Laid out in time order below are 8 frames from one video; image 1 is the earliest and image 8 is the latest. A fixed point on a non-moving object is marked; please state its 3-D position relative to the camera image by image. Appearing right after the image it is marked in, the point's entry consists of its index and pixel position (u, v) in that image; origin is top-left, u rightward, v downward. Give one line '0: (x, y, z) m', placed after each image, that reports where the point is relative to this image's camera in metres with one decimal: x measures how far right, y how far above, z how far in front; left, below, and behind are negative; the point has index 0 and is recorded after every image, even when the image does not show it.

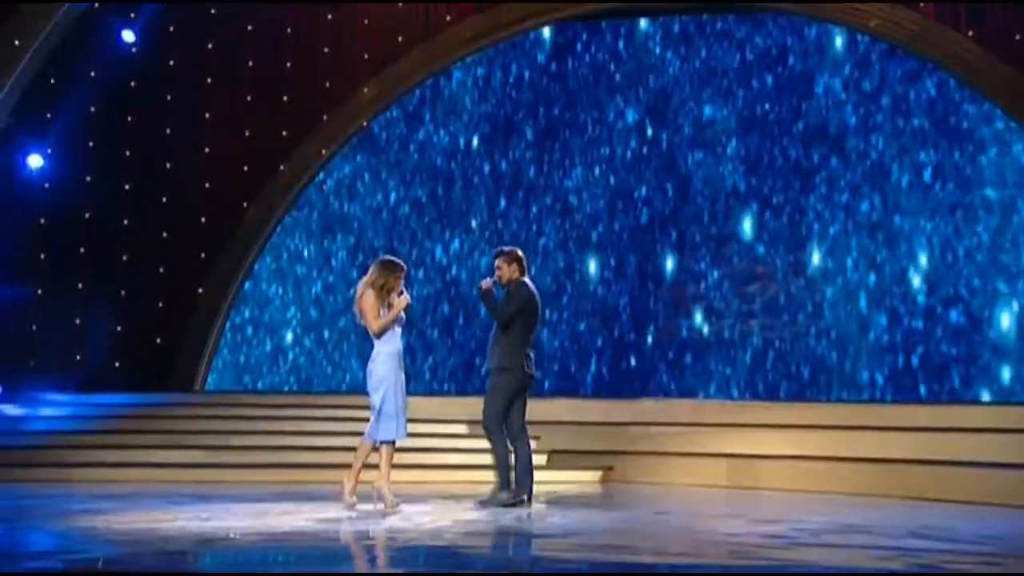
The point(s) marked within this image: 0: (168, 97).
0: (-3.1, +1.7, +12.7) m
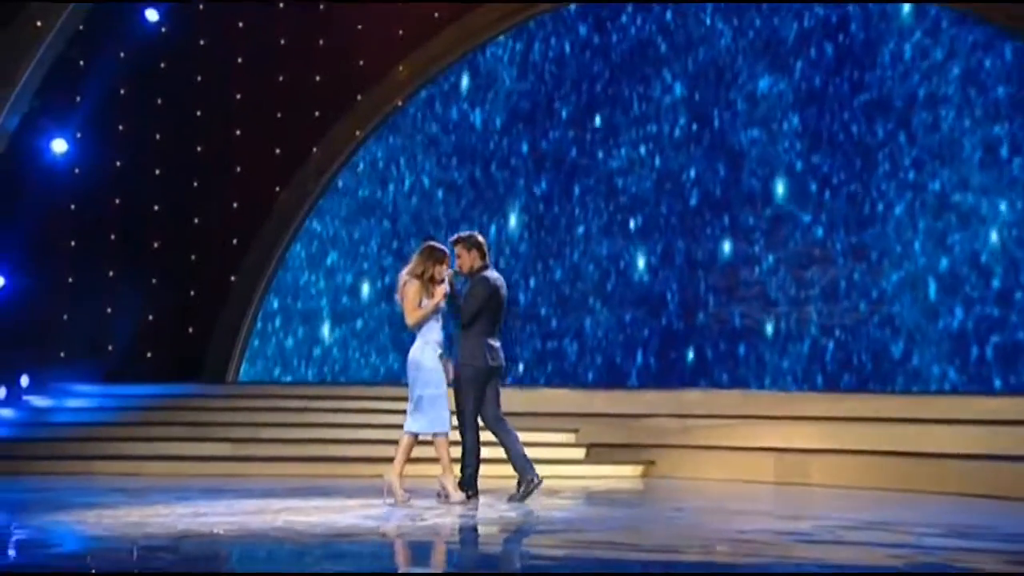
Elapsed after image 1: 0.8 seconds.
0: (-2.7, +1.8, +12.3) m
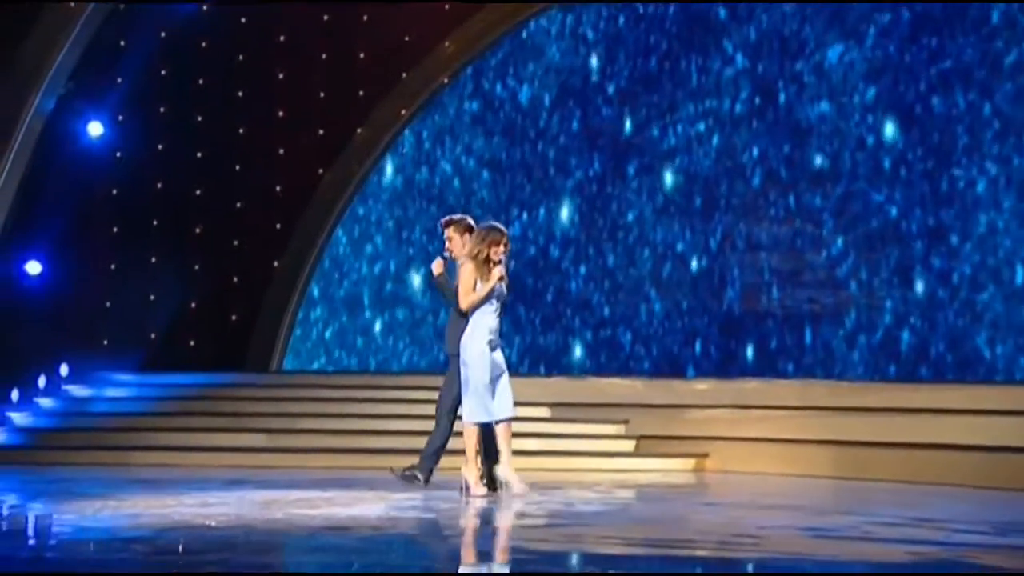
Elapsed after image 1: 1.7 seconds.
0: (-2.3, +2.0, +12.0) m
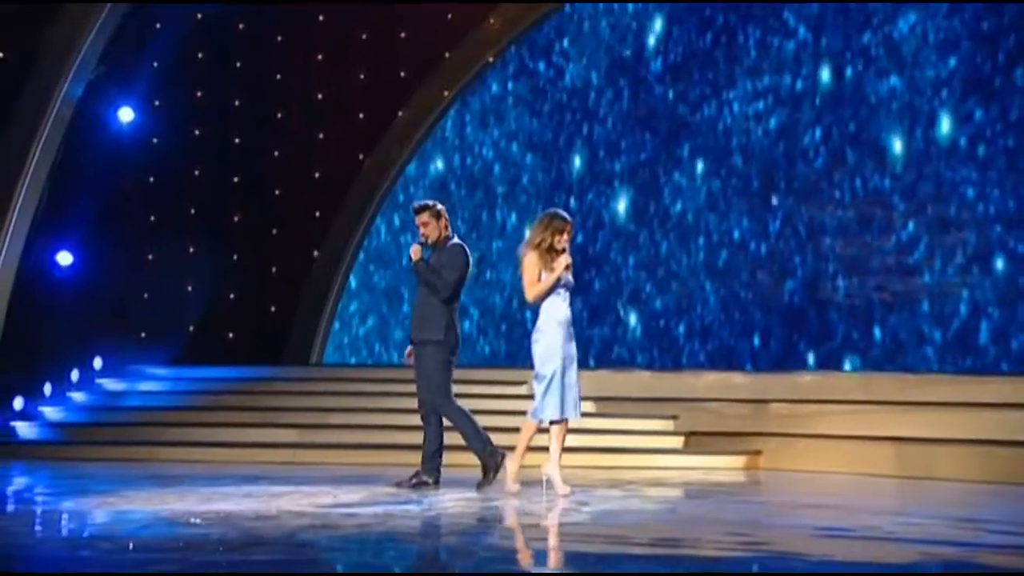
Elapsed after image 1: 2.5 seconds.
0: (-1.9, +2.0, +11.6) m
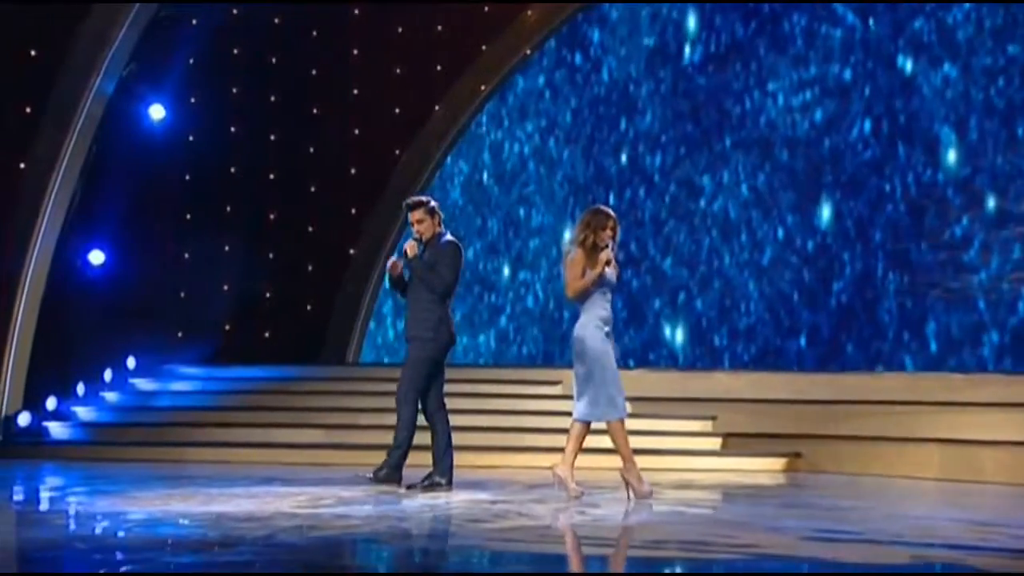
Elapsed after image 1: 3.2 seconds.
0: (-1.6, +2.0, +11.5) m
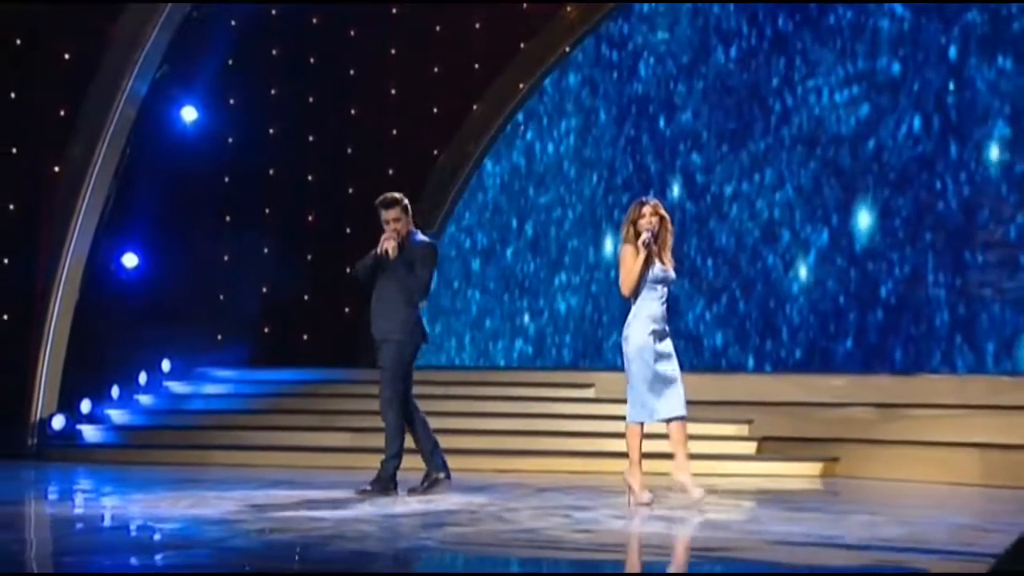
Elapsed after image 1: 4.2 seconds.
0: (-1.3, +2.0, +11.4) m
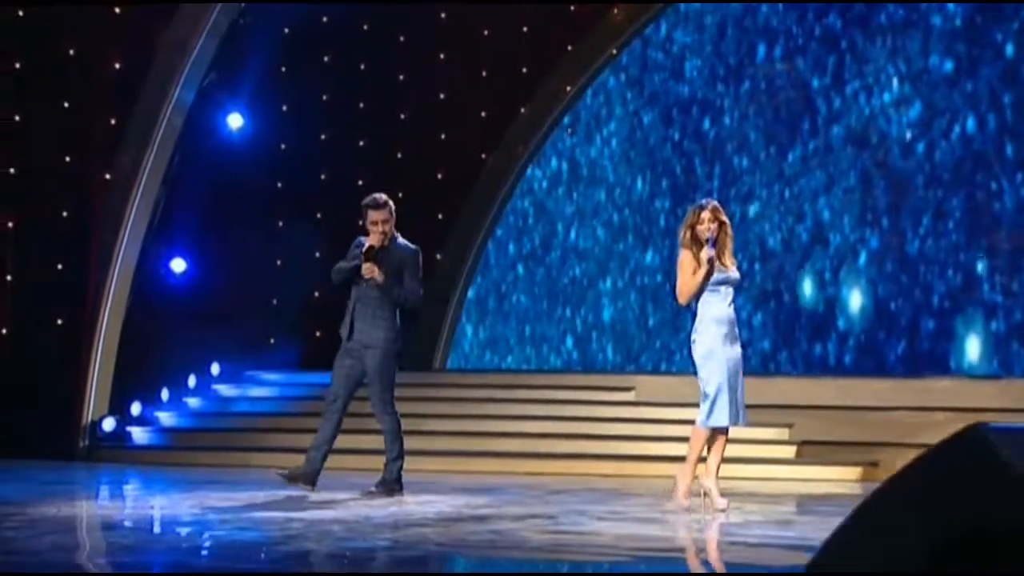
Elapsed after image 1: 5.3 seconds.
0: (-0.9, +2.0, +11.4) m
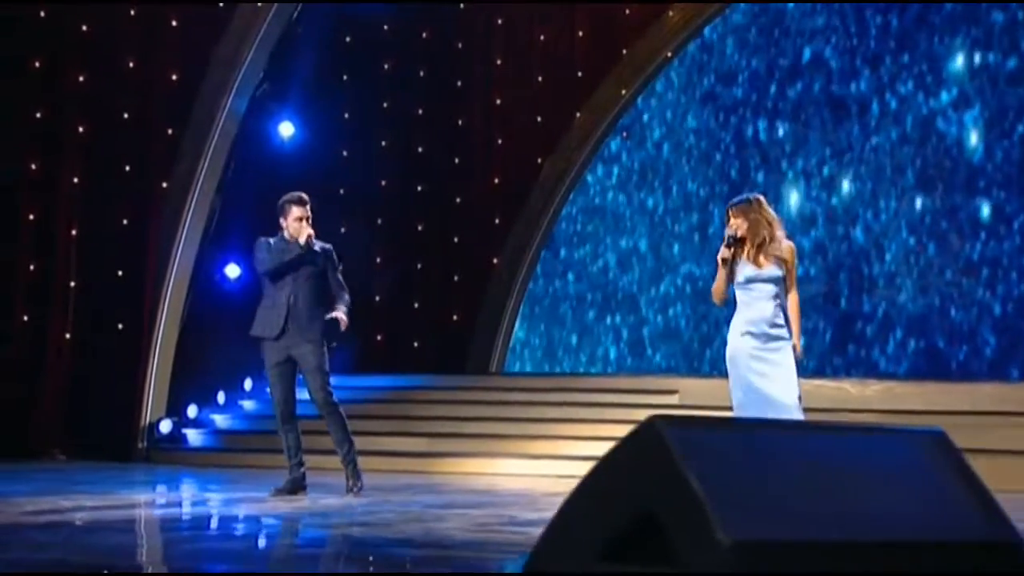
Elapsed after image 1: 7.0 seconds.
0: (-0.4, +2.0, +11.5) m
